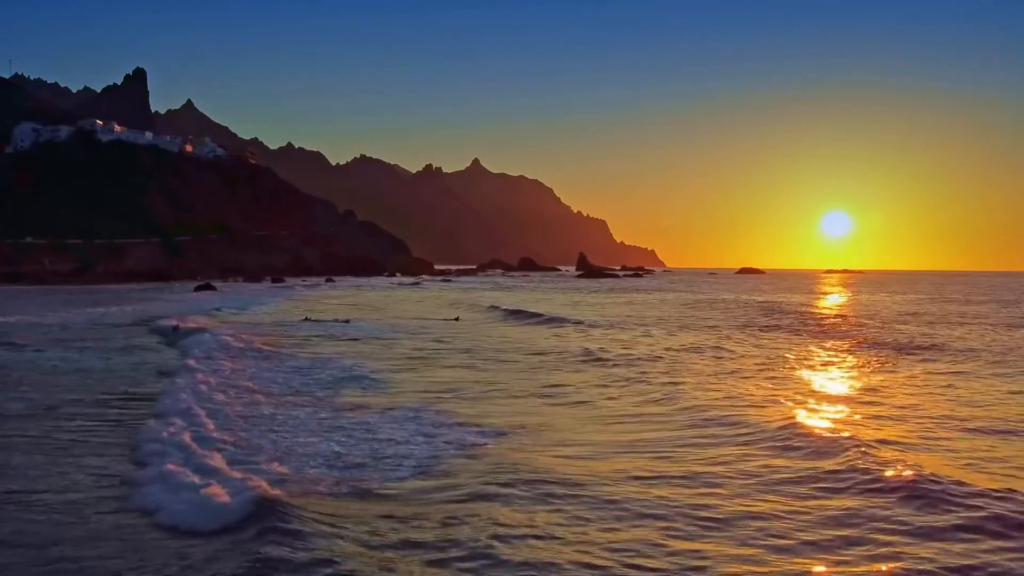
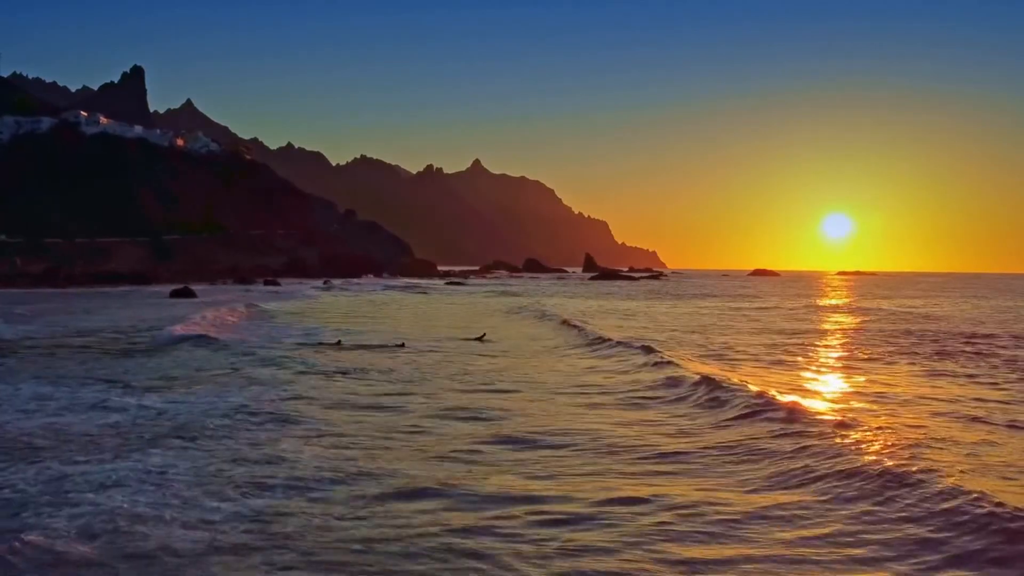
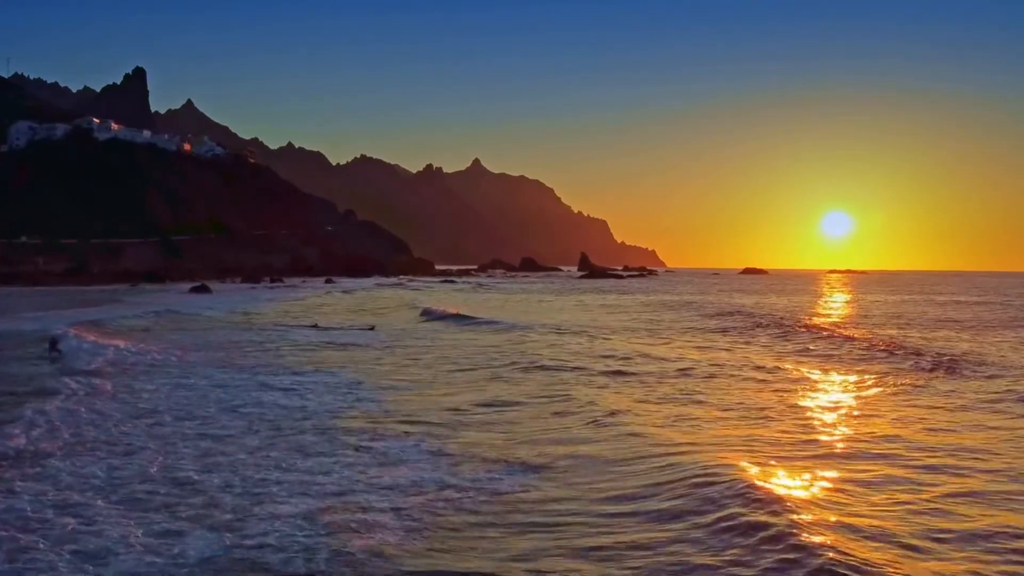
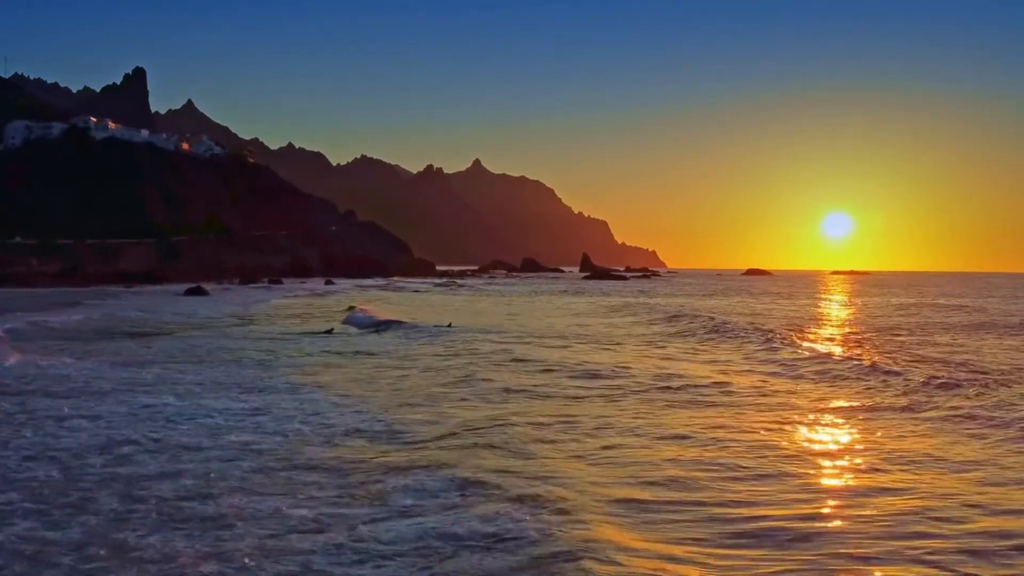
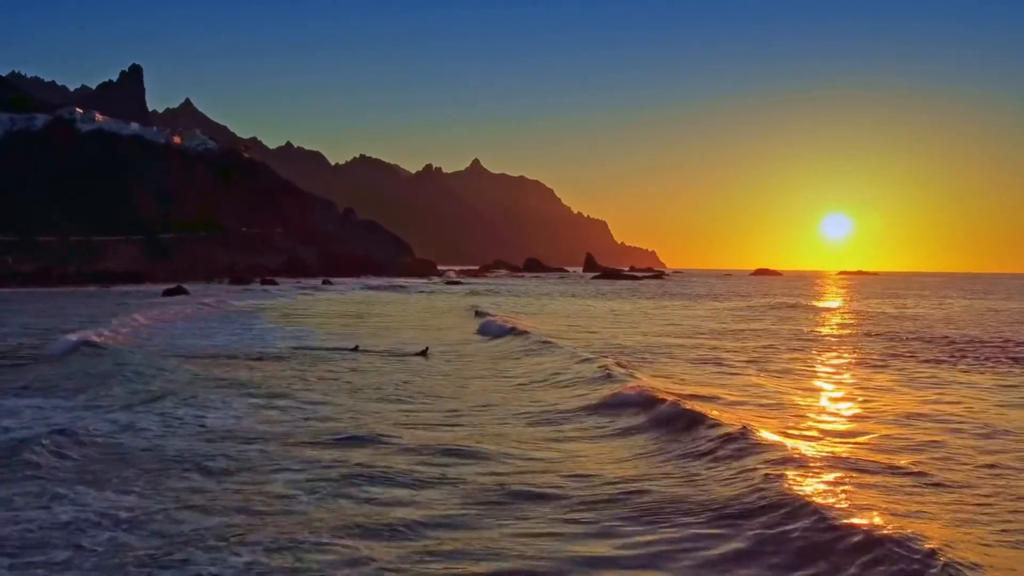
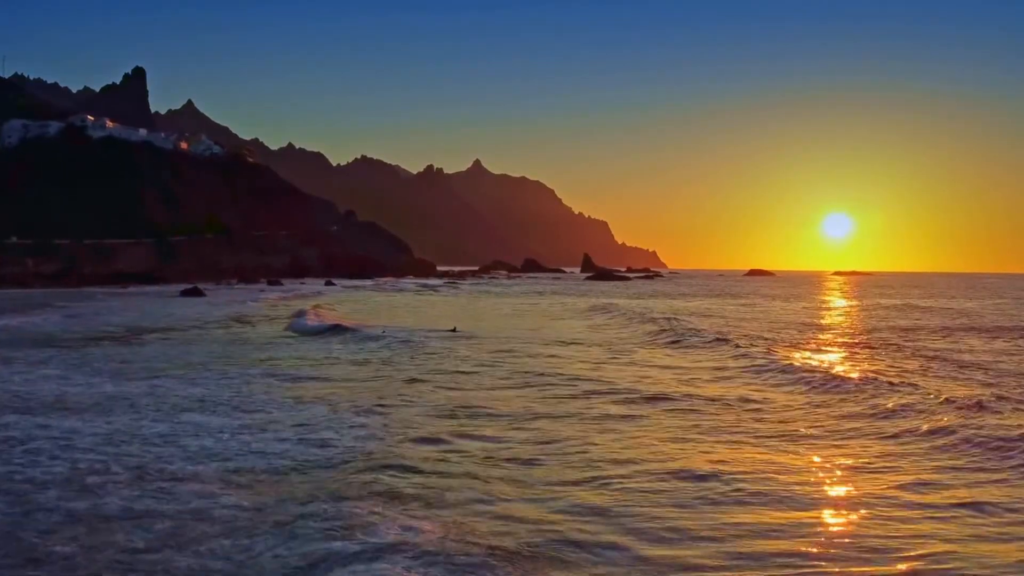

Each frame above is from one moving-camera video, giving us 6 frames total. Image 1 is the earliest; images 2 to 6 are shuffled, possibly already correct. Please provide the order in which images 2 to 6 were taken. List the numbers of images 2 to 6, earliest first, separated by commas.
3, 4, 6, 2, 5
